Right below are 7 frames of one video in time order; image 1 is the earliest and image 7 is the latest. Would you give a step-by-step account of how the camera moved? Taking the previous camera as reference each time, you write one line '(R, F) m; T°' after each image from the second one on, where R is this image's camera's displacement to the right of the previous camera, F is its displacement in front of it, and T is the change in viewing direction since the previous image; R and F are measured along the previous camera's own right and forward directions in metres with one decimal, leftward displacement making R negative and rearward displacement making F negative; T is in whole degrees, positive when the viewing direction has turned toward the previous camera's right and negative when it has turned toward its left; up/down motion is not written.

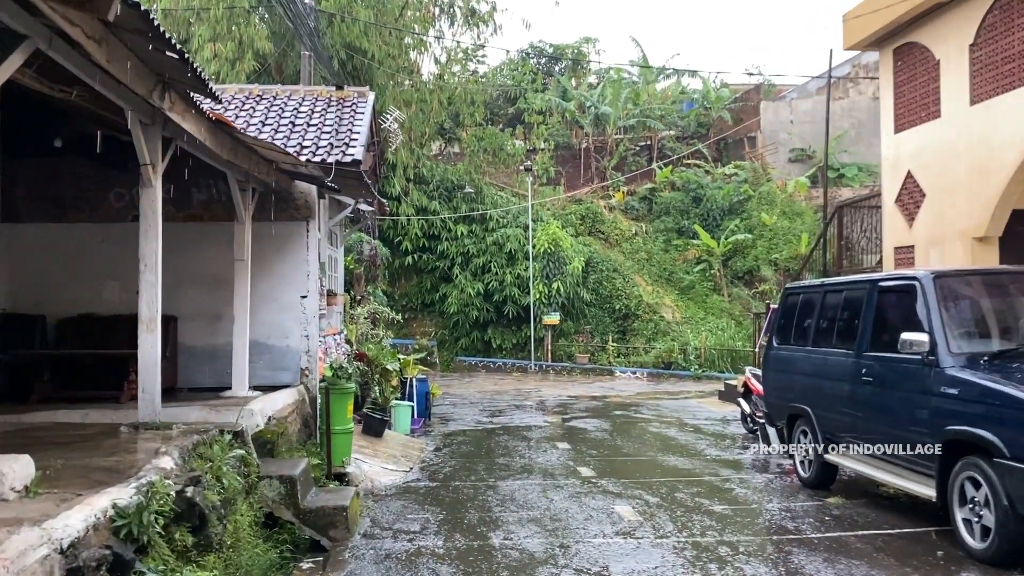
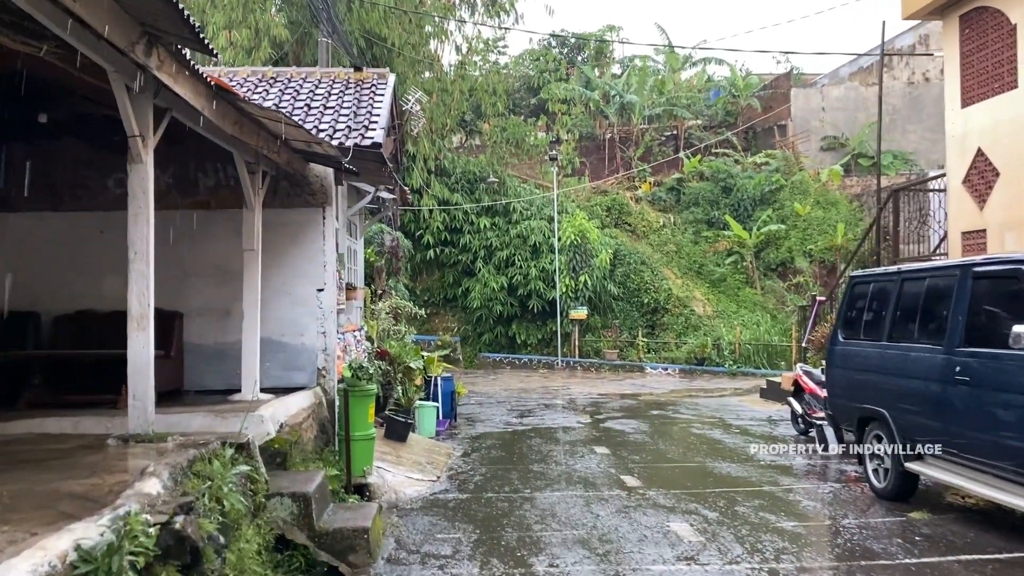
(-0.1, +0.7) m; -1°
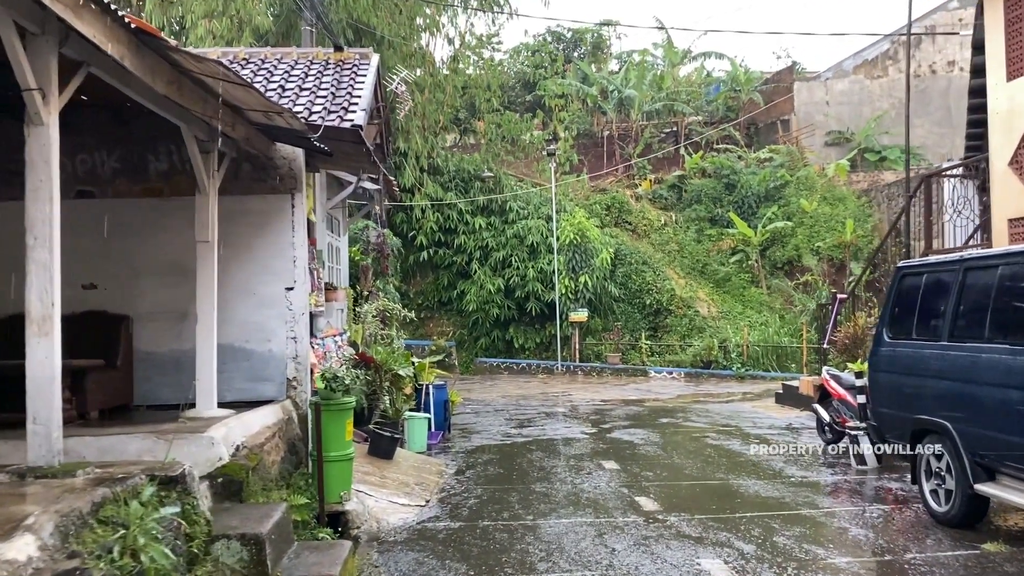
(0.0, +0.9) m; 0°
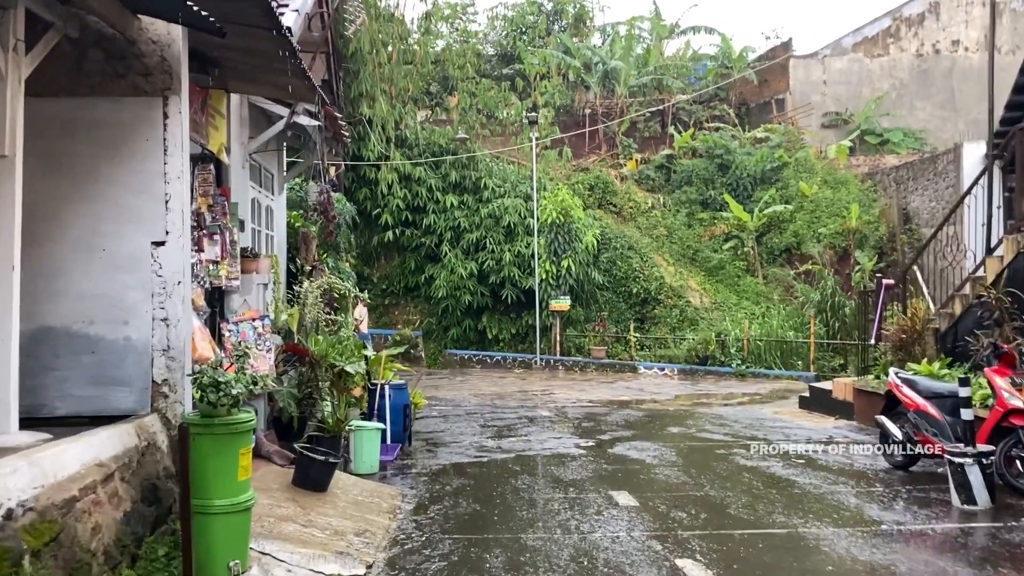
(-0.1, +2.2) m; +2°
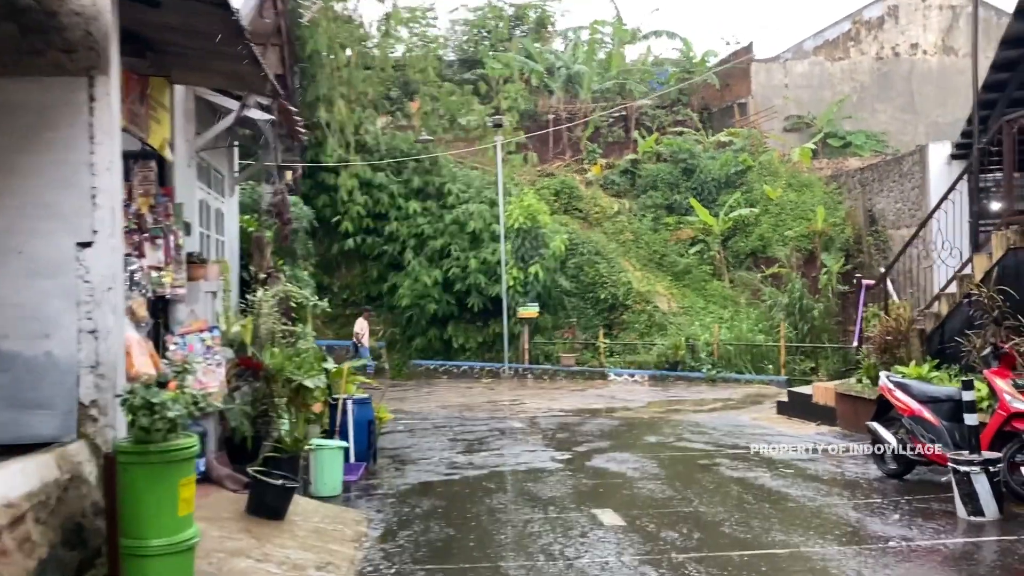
(-0.1, +0.5) m; +2°
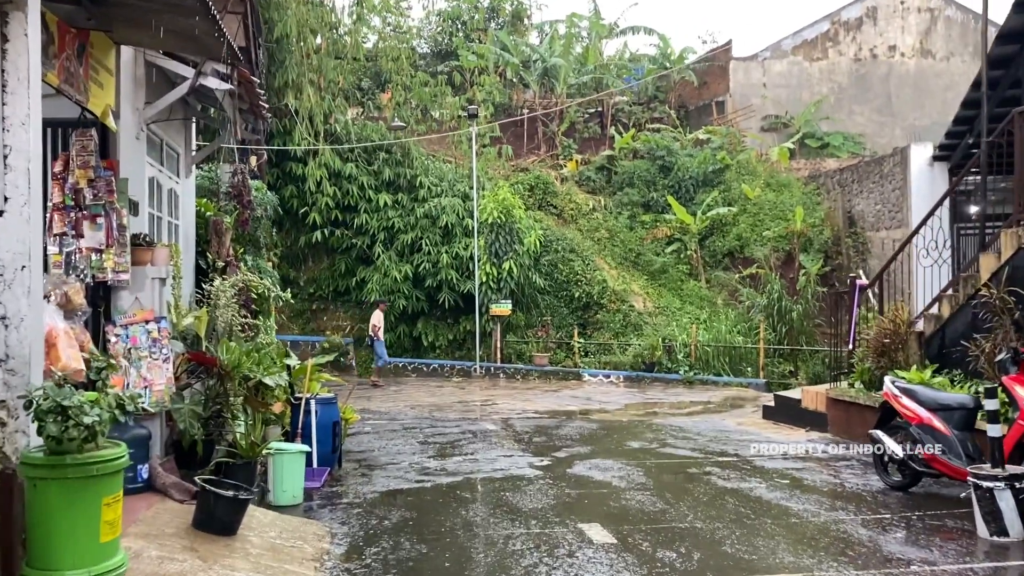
(-0.1, +0.6) m; +2°
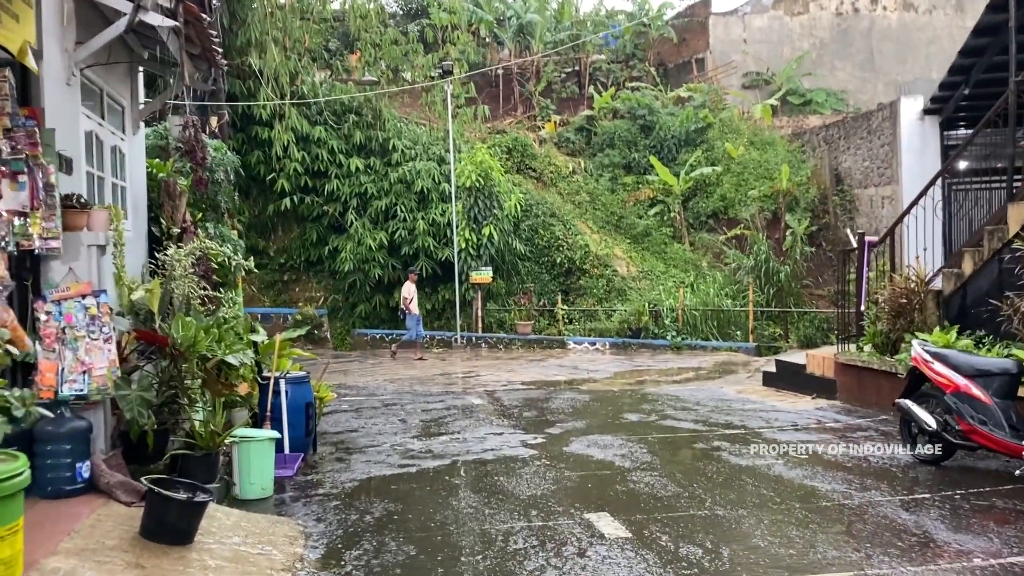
(-0.1, +0.7) m; +2°
